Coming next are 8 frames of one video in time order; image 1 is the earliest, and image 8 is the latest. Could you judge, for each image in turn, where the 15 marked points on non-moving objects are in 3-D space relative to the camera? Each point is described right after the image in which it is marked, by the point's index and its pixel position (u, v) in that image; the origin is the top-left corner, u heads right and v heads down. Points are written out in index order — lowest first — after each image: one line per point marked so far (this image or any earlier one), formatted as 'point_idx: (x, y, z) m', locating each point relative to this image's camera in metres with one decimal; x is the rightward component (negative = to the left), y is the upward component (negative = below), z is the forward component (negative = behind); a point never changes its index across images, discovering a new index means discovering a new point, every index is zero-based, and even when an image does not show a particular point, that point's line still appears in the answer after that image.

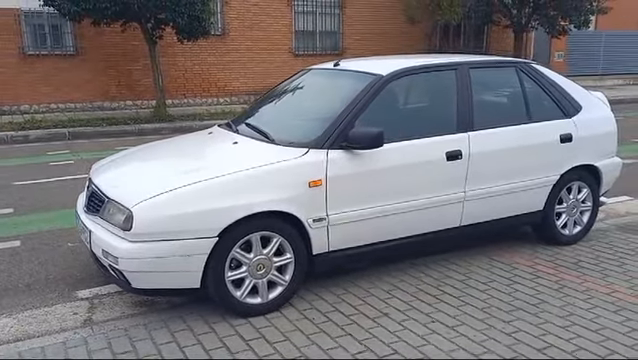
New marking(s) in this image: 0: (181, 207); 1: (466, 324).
0: (-0.8, -0.2, +3.1) m
1: (+0.9, -0.9, +3.2) m
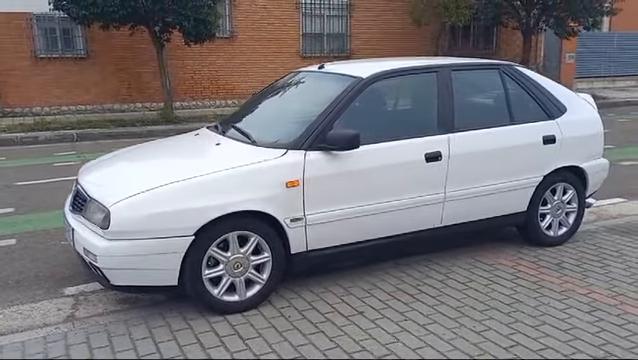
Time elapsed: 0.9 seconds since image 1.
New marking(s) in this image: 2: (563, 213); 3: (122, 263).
0: (-1.0, -0.2, +3.2) m
1: (+0.7, -0.9, +3.3) m
2: (+2.2, -0.3, +4.8) m
3: (-1.2, -0.5, +3.2) m
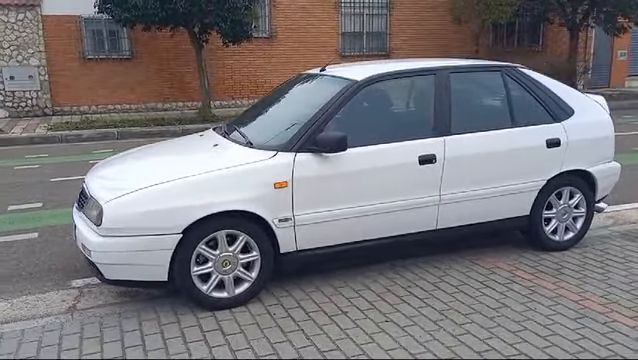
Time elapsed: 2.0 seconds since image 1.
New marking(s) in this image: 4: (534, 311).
0: (-1.1, -0.1, +3.4) m
1: (+0.6, -0.9, +3.3) m
2: (+2.2, -0.3, +4.6) m
3: (-1.3, -0.5, +3.4) m
4: (+1.4, -0.8, +3.4) m
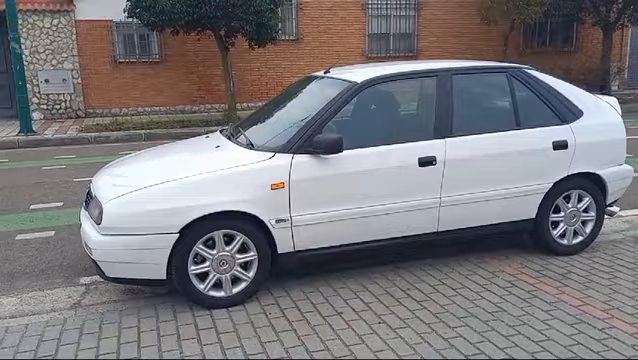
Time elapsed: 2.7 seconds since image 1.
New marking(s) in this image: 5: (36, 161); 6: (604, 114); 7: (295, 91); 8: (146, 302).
0: (-1.1, -0.2, +3.4) m
1: (+0.5, -0.9, +3.3) m
2: (+2.2, -0.3, +4.5) m
3: (-1.3, -0.5, +3.5) m
4: (+1.3, -0.8, +3.4) m
5: (-5.6, +0.4, +10.8) m
6: (+2.4, +0.6, +4.5) m
7: (-0.2, +0.8, +4.6) m
8: (-1.2, -0.9, +3.8) m
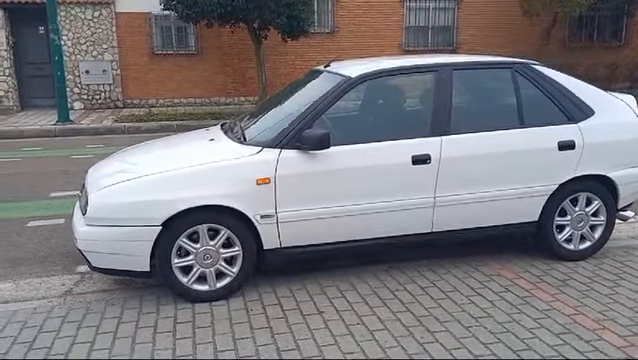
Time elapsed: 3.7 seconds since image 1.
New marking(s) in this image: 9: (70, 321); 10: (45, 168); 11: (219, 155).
0: (-1.2, -0.1, +3.5) m
1: (+0.4, -0.9, +3.2) m
2: (+2.1, -0.4, +4.3) m
3: (-1.4, -0.4, +3.5) m
4: (+1.2, -0.9, +3.2) m
5: (-5.1, +0.6, +11.1) m
6: (+2.4, +0.5, +4.3) m
7: (-0.2, +0.8, +4.6) m
8: (-1.3, -0.8, +3.8) m
9: (-1.6, -0.9, +3.4) m
10: (-4.6, +0.2, +9.1) m
11: (-0.7, +0.2, +3.7) m
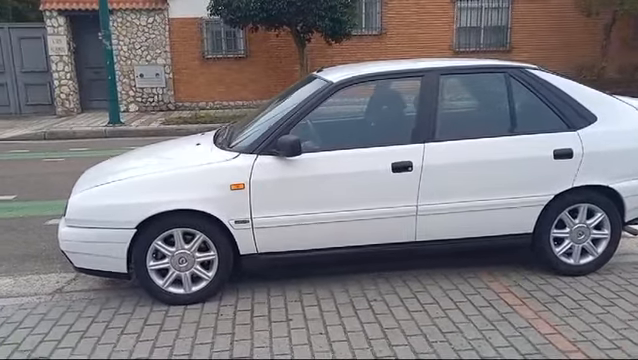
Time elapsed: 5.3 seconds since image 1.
0: (-1.4, -0.1, +3.6) m
1: (+0.2, -0.9, +3.1) m
2: (+2.0, -0.4, +4.1) m
3: (-1.6, -0.5, +3.6) m
4: (+1.0, -0.9, +3.1) m
5: (-4.5, +0.6, +11.6) m
6: (+2.3, +0.5, +4.0) m
7: (-0.3, +0.8, +4.6) m
8: (-1.5, -0.8, +3.9) m
9: (-1.8, -0.9, +3.5) m
10: (-4.2, +0.2, +9.5) m
11: (-0.8, +0.1, +3.8) m
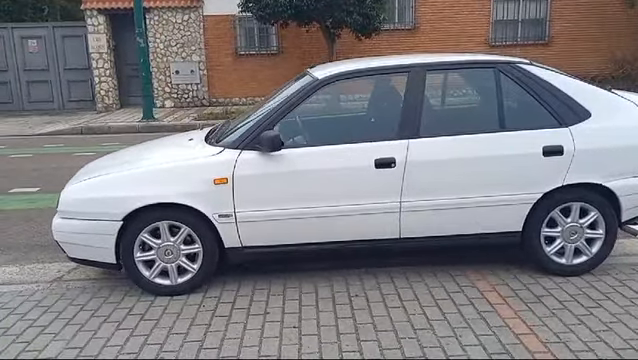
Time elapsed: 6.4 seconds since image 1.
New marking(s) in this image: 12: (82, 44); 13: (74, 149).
0: (-1.5, -0.1, +3.7) m
1: (0.0, -0.9, +3.2) m
2: (+1.9, -0.4, +4.0) m
3: (-1.8, -0.4, +3.8) m
4: (+0.8, -0.9, +3.0) m
5: (-4.0, +0.8, +11.9) m
6: (+2.2, +0.5, +3.9) m
7: (-0.3, +0.8, +4.6) m
8: (-1.6, -0.8, +4.1) m
9: (-1.9, -0.9, +3.7) m
10: (-3.9, +0.3, +9.8) m
11: (-1.0, +0.2, +3.9) m
12: (-6.9, +4.0, +15.8) m
13: (-5.2, +0.6, +11.4) m
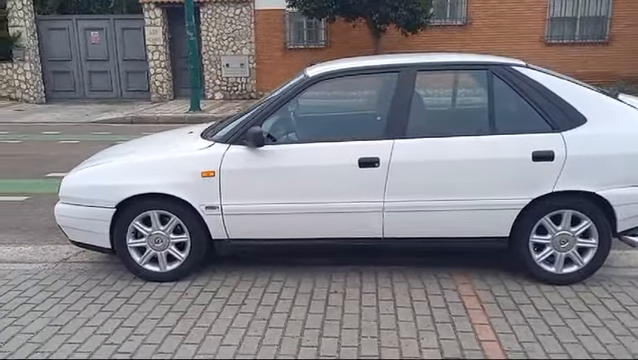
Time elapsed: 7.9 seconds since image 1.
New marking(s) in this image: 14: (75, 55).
0: (-1.6, 0.0, +3.9) m
1: (-0.2, -0.9, +3.2) m
2: (+1.8, -0.5, +3.8) m
3: (-1.9, -0.3, +4.0) m
4: (+0.6, -0.9, +3.1) m
5: (-3.2, +1.0, +12.4) m
6: (+2.1, +0.4, +3.7) m
7: (-0.3, +0.8, +4.7) m
8: (-1.7, -0.7, +4.3) m
9: (-2.0, -0.8, +4.0) m
10: (-3.3, +0.5, +10.2) m
11: (-1.0, +0.2, +4.0) m
12: (-5.6, +4.4, +16.4) m
13: (-4.5, +0.9, +11.9) m
14: (-7.6, +3.8, +16.7) m
